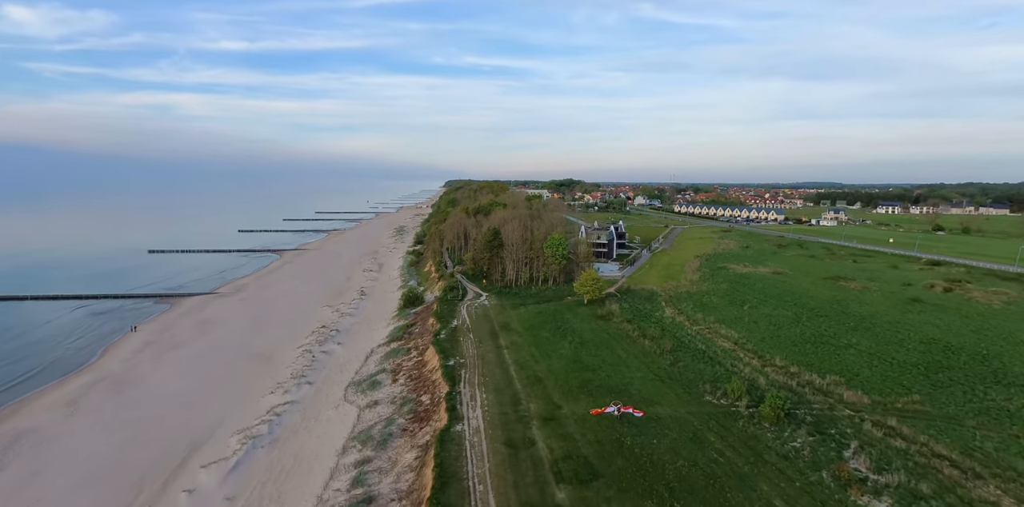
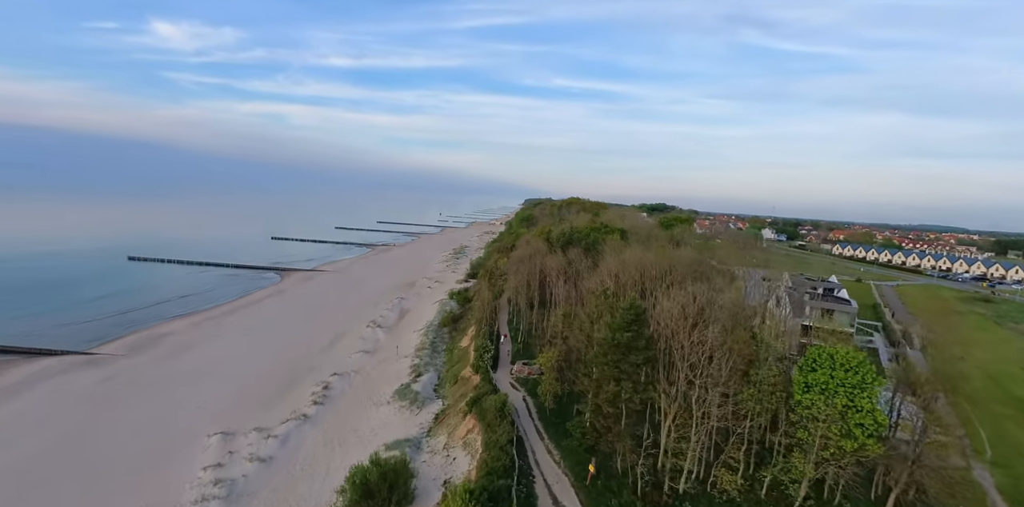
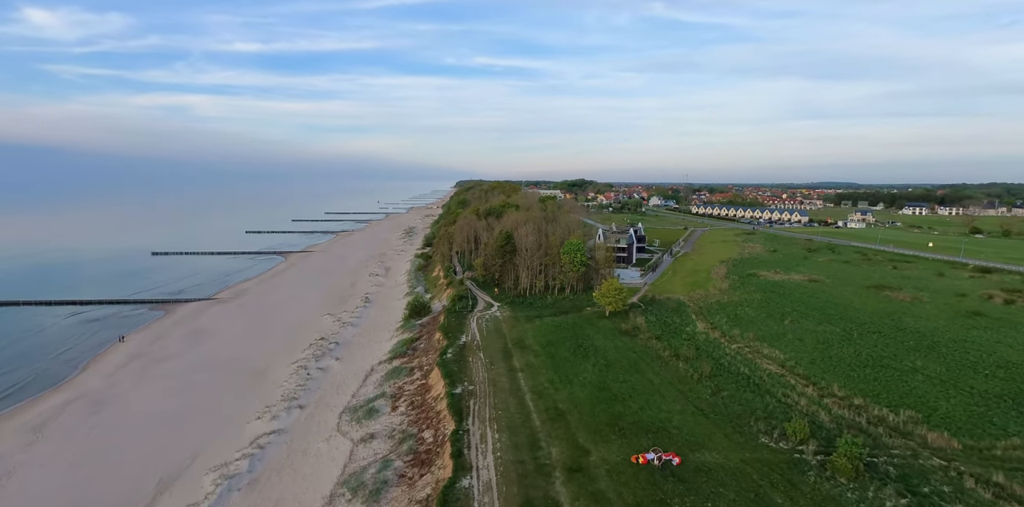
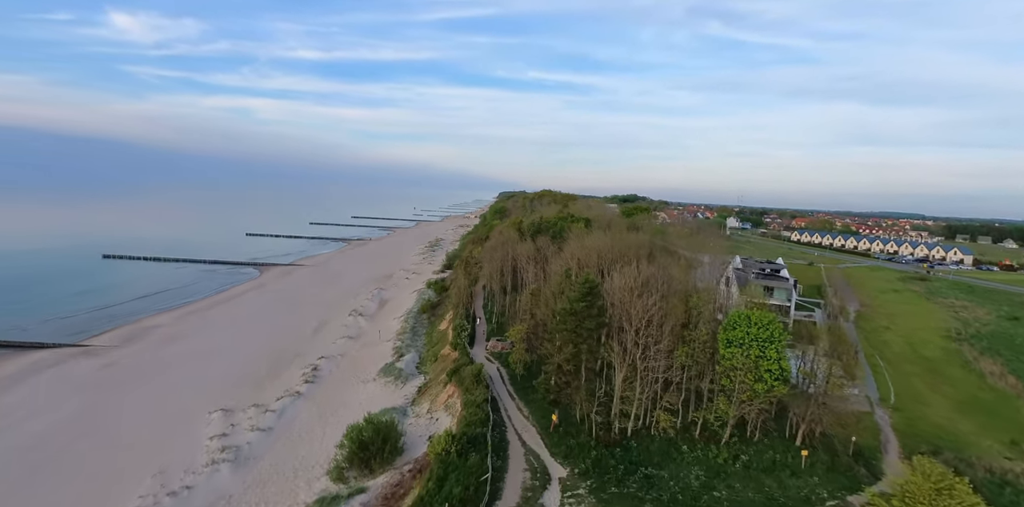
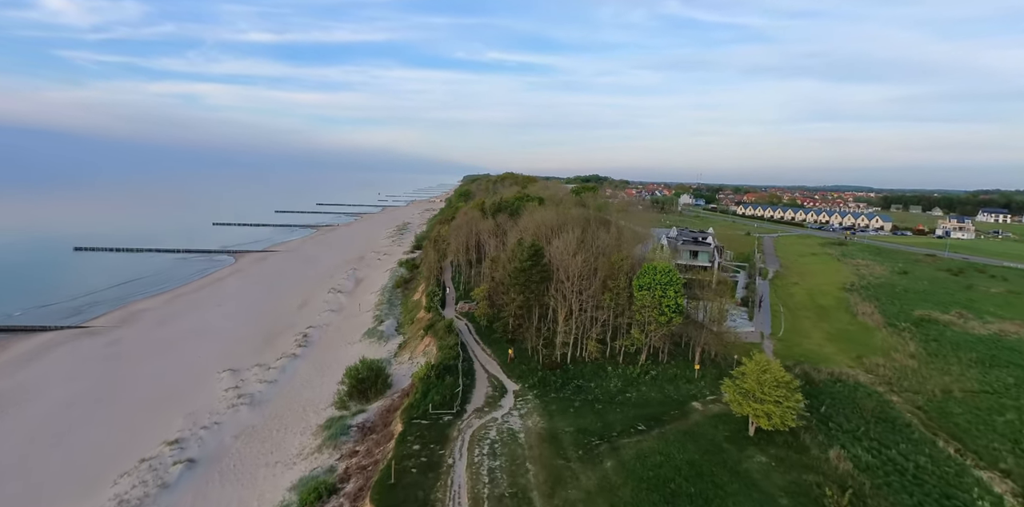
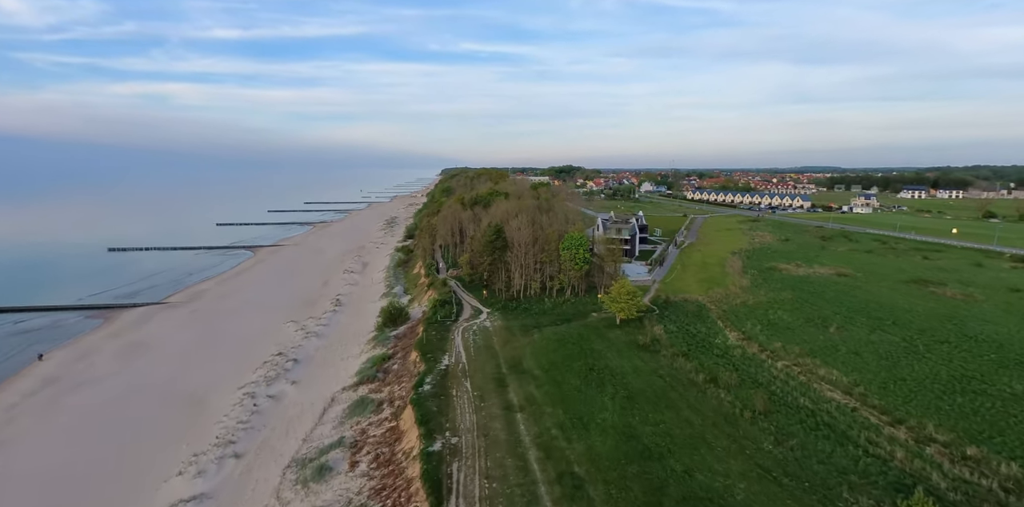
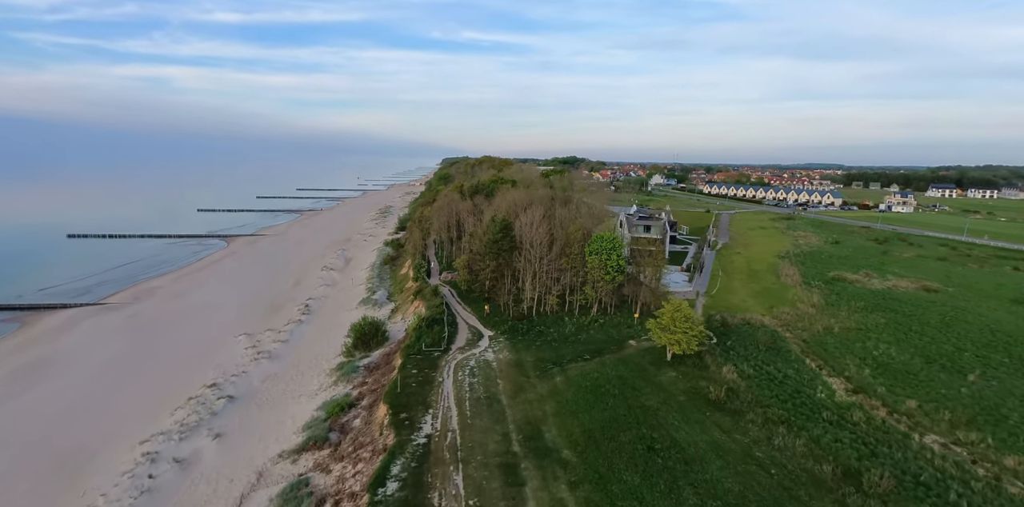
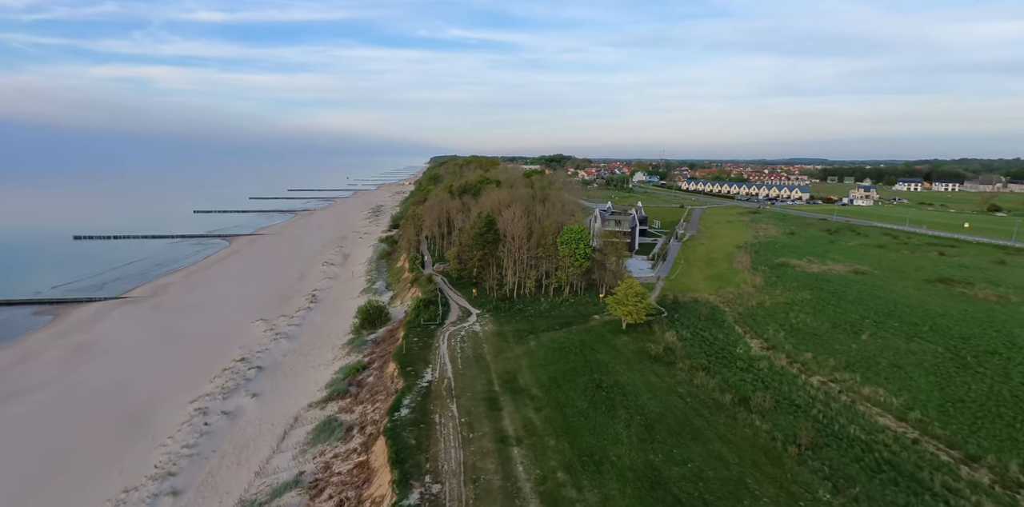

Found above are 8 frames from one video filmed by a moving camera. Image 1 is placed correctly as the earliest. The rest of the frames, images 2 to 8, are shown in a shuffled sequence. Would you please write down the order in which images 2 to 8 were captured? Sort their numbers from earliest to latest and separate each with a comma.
3, 6, 8, 7, 5, 4, 2
